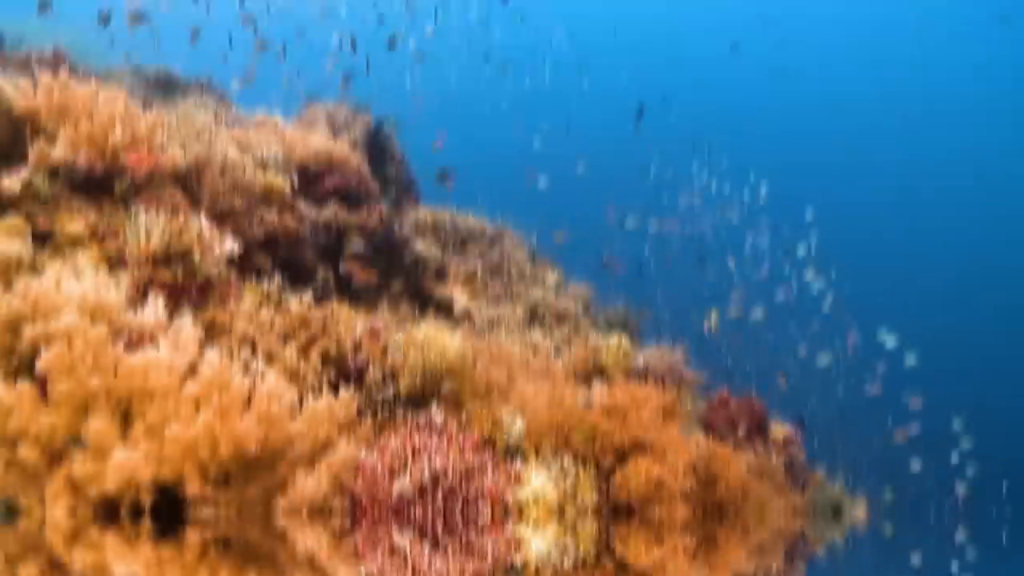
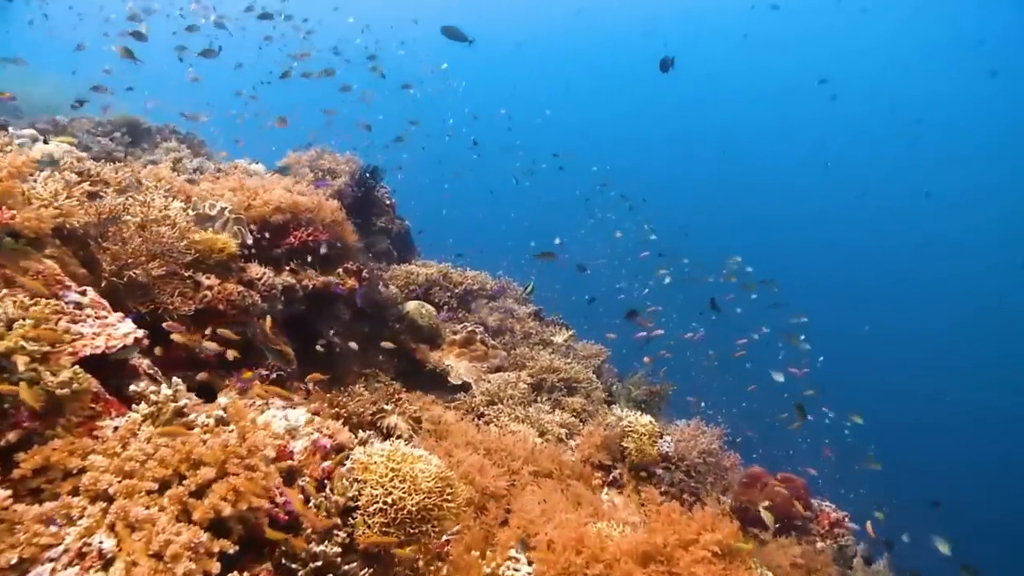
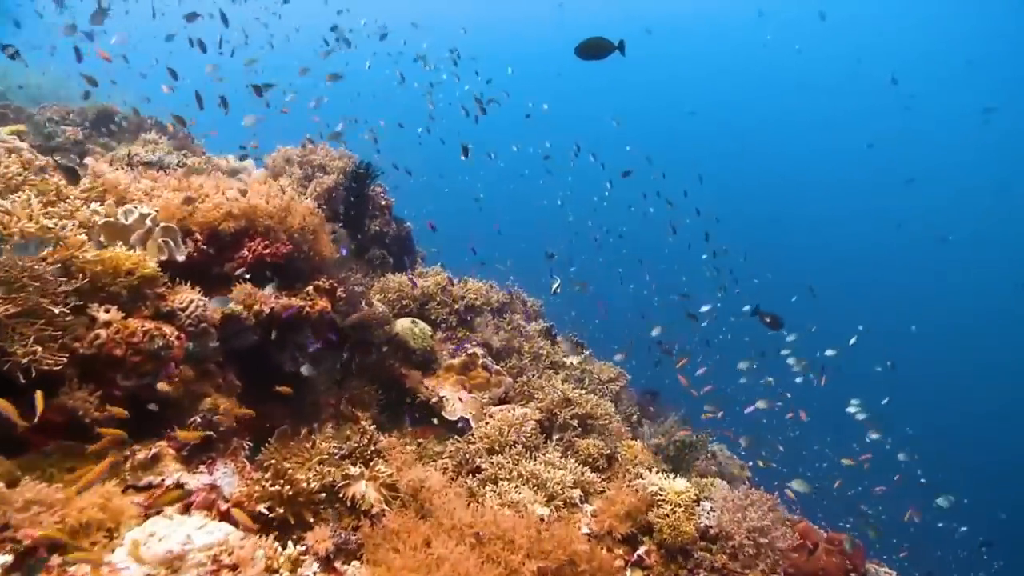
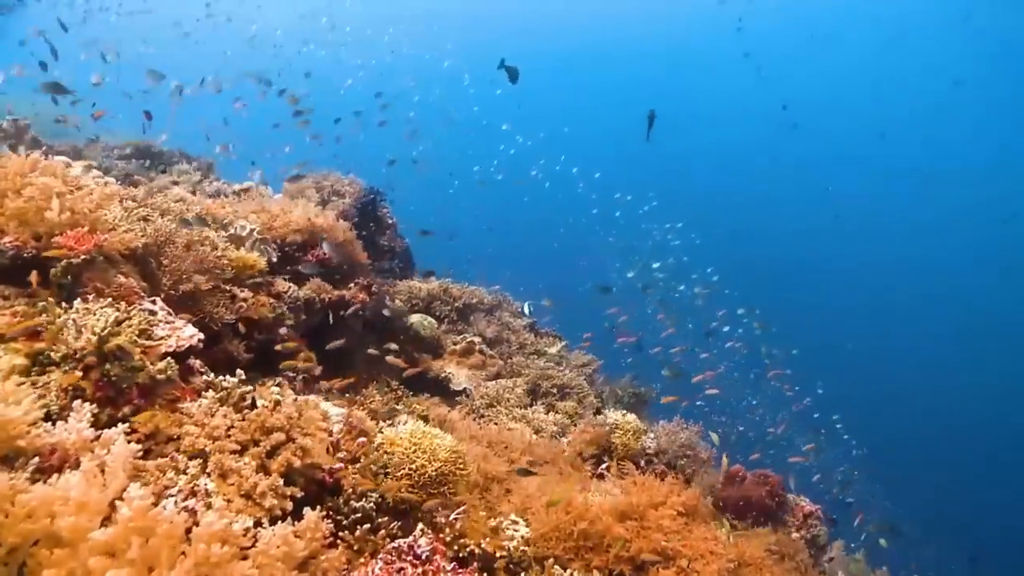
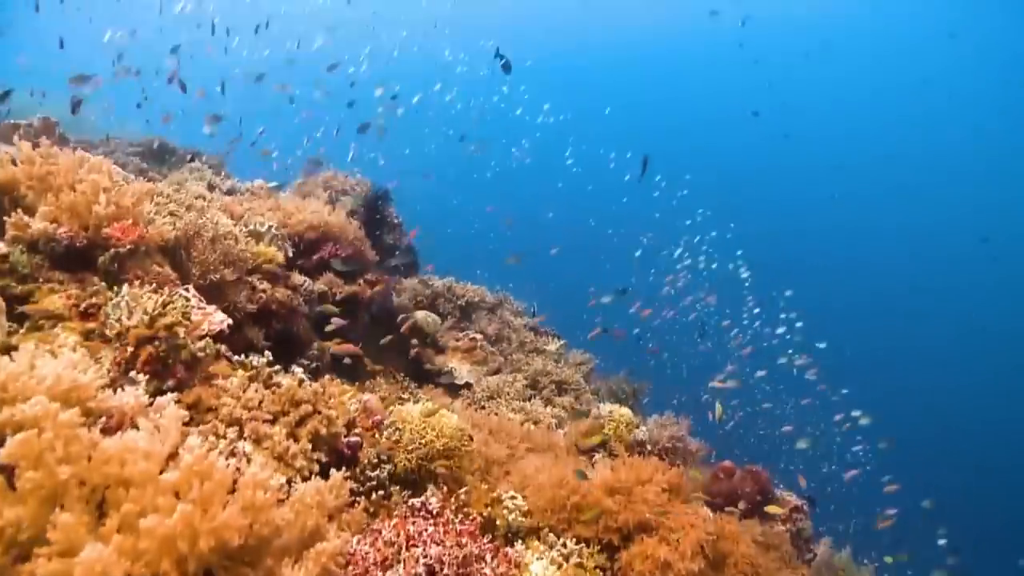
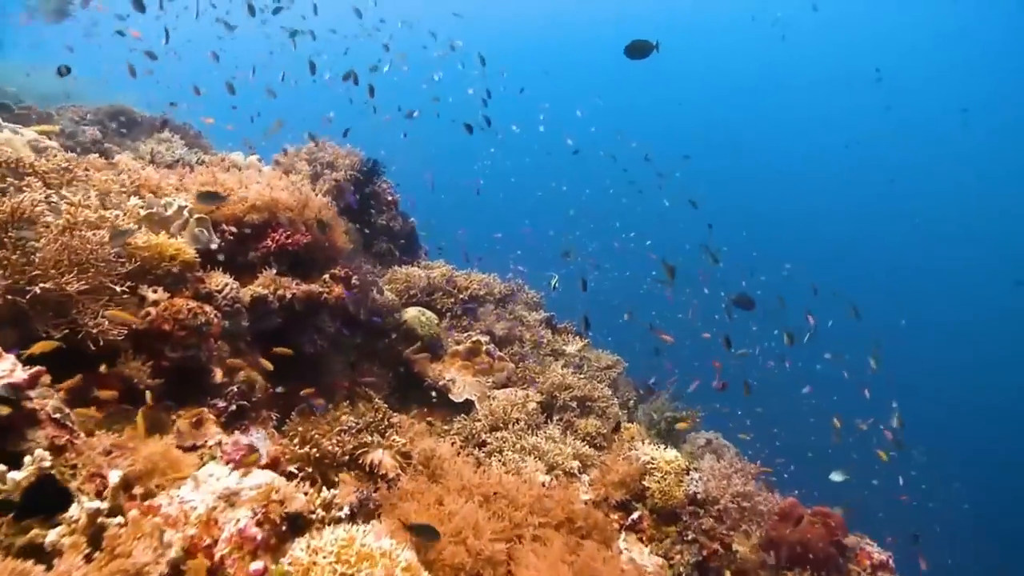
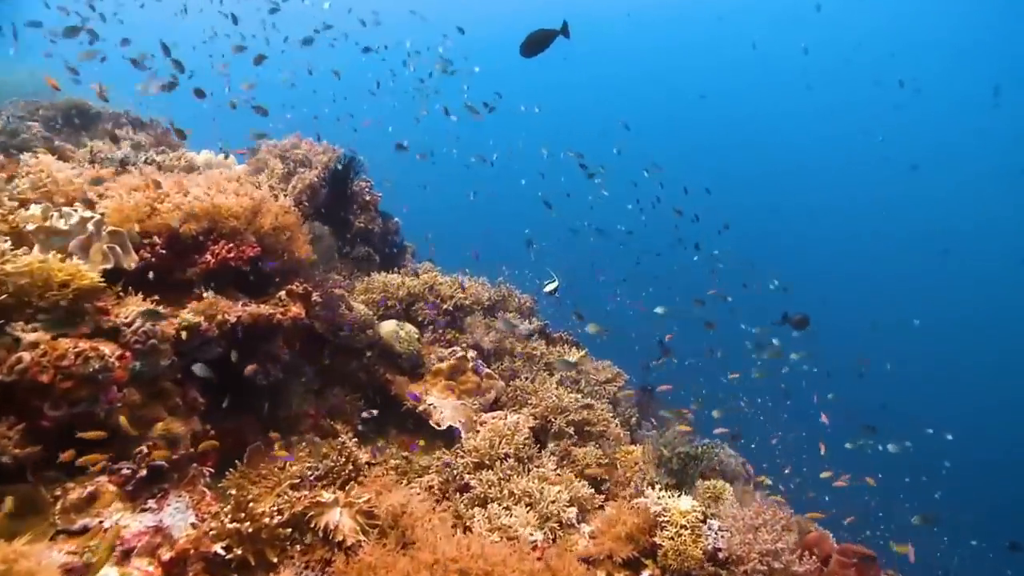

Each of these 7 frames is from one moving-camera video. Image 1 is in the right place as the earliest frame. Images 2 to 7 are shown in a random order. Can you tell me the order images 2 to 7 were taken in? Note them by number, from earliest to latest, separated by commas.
5, 4, 2, 6, 3, 7
